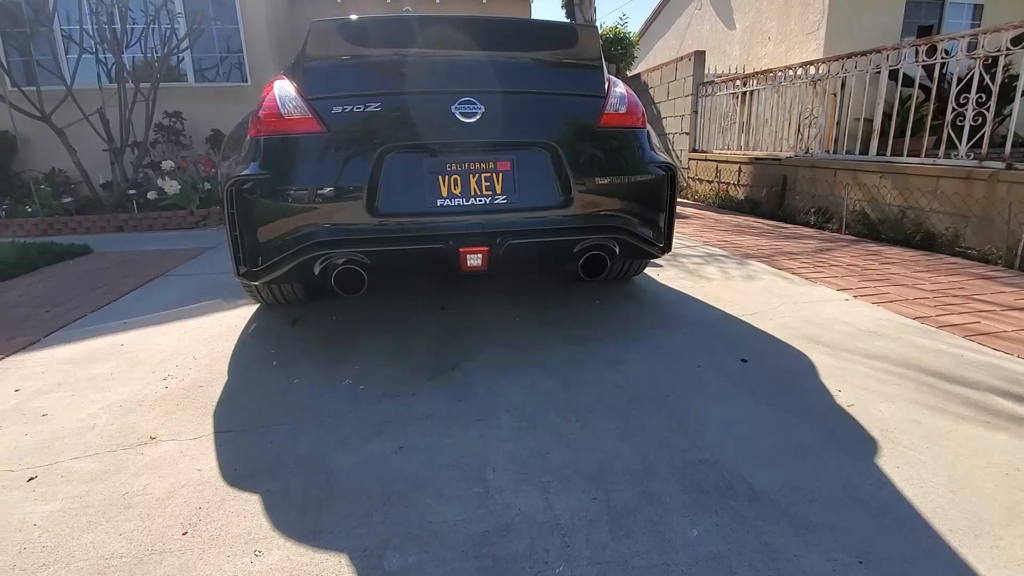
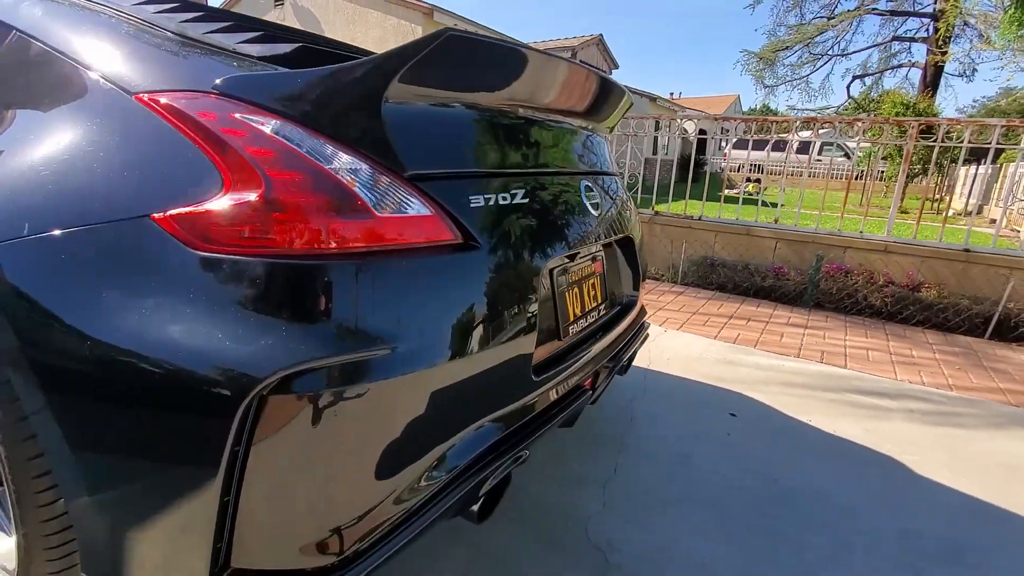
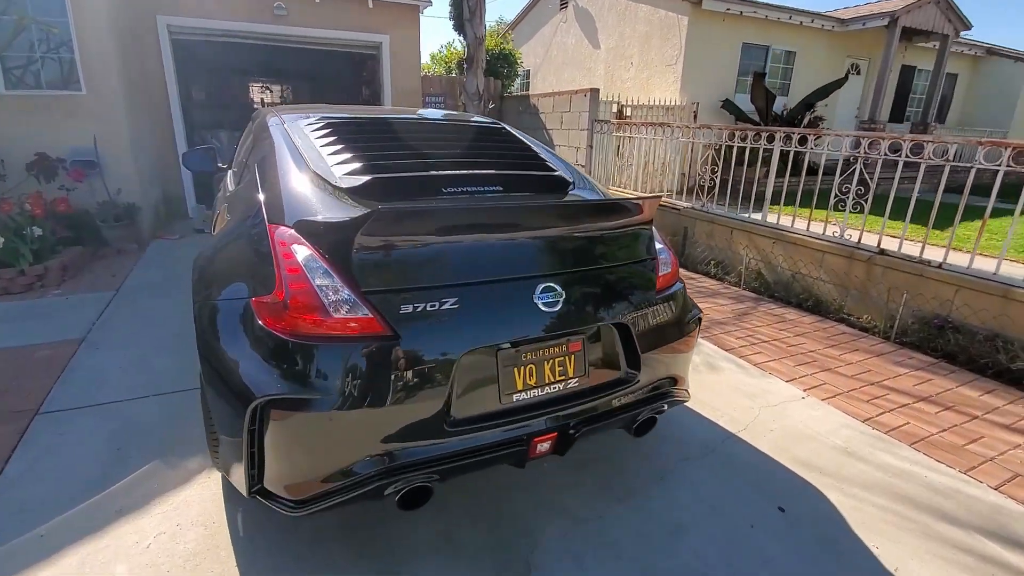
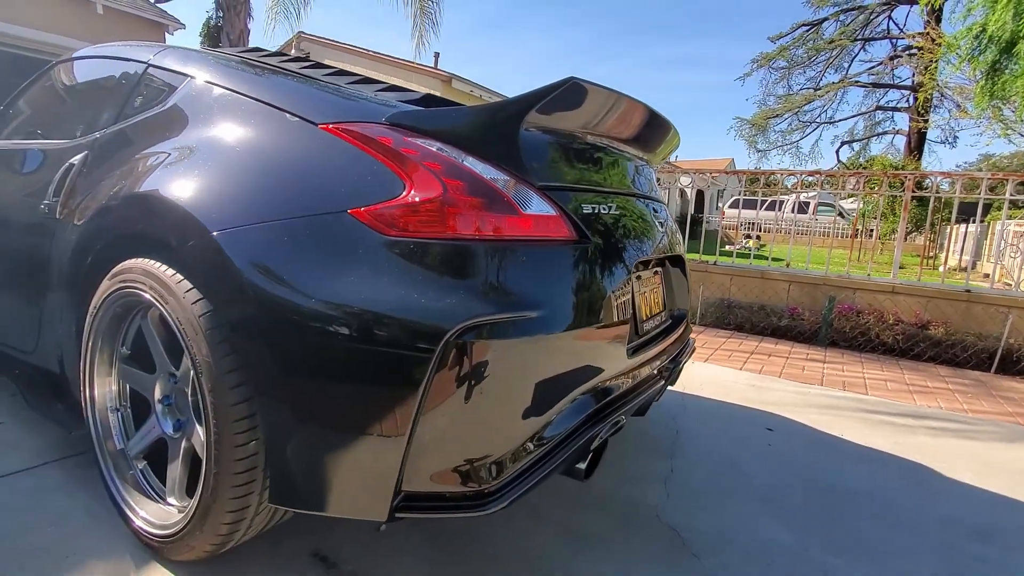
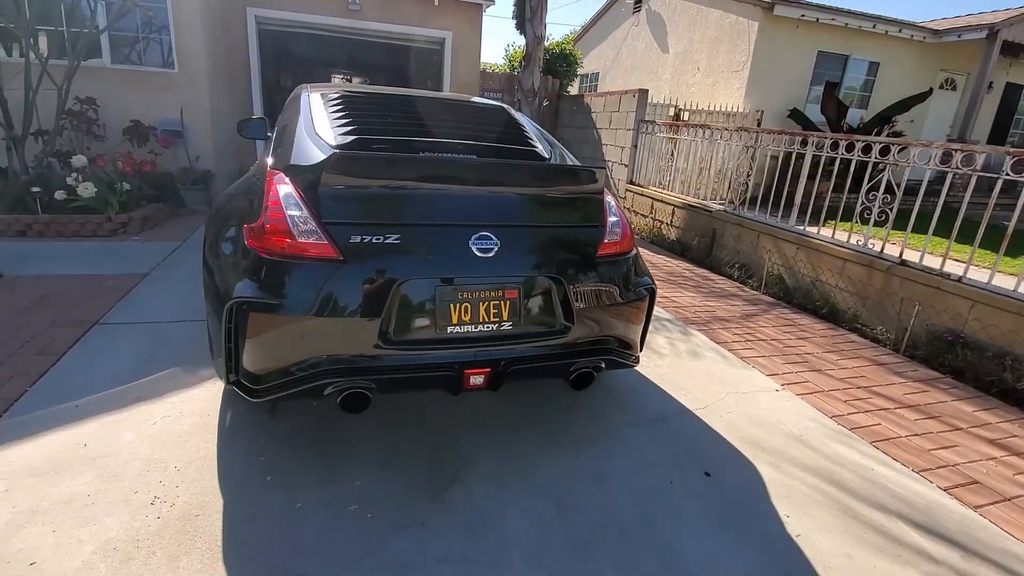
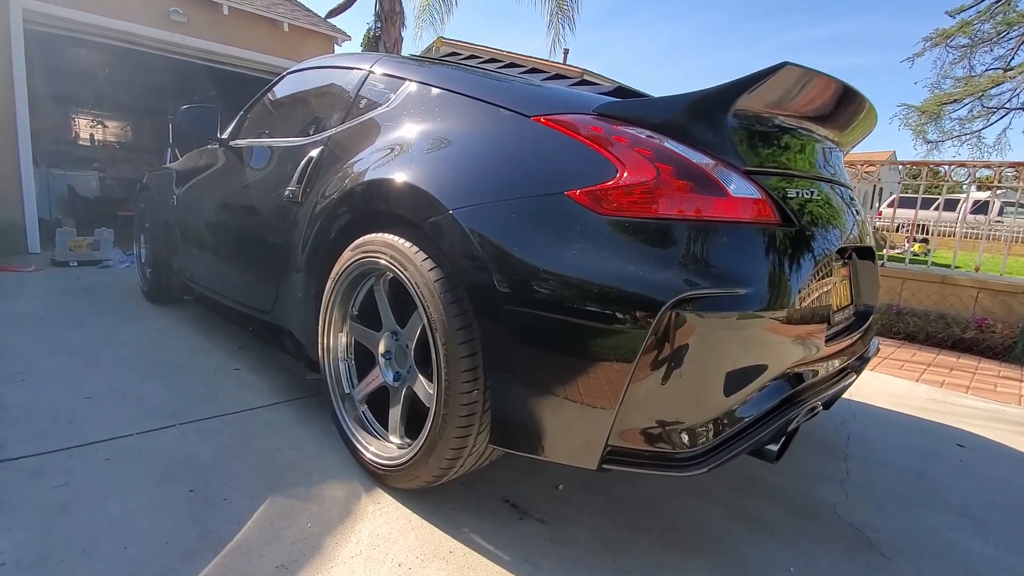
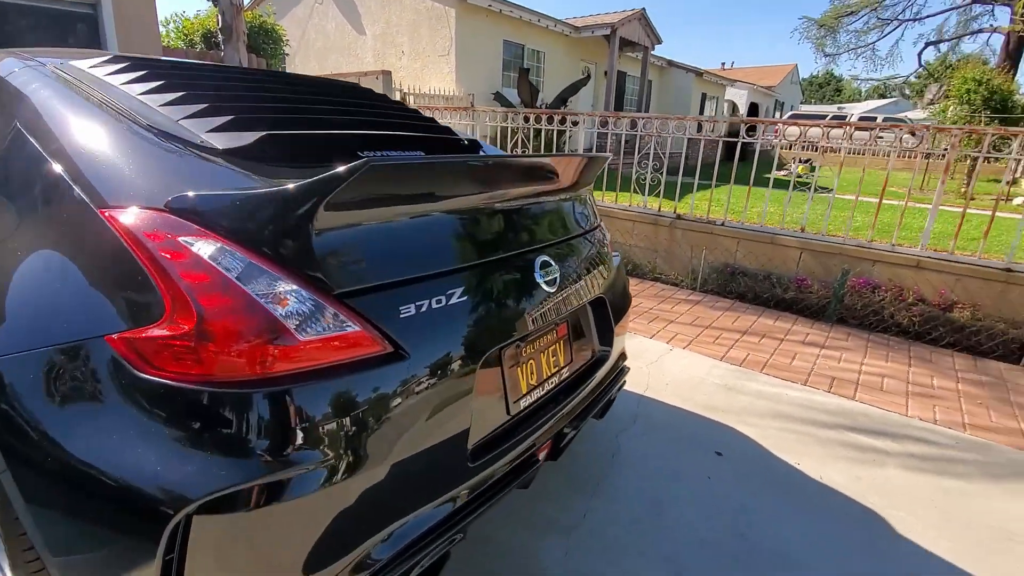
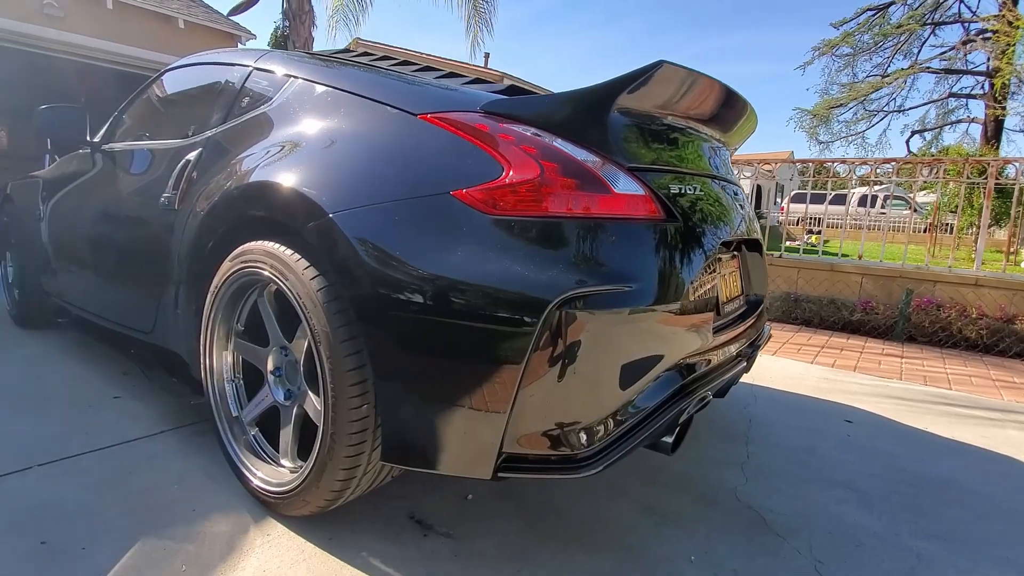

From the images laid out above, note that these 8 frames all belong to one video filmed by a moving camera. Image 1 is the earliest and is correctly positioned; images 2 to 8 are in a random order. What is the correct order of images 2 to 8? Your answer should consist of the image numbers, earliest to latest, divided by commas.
5, 3, 7, 2, 4, 8, 6
